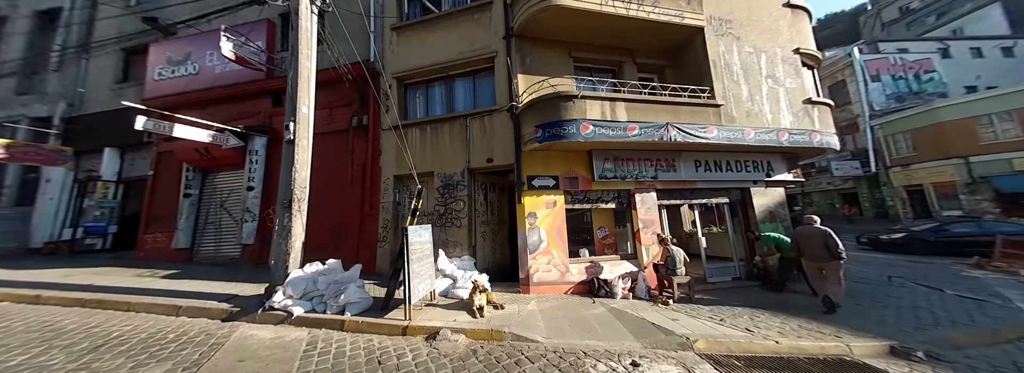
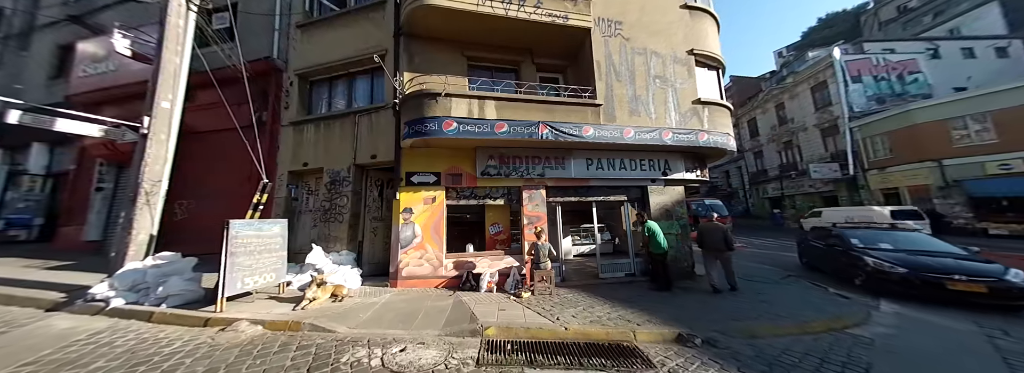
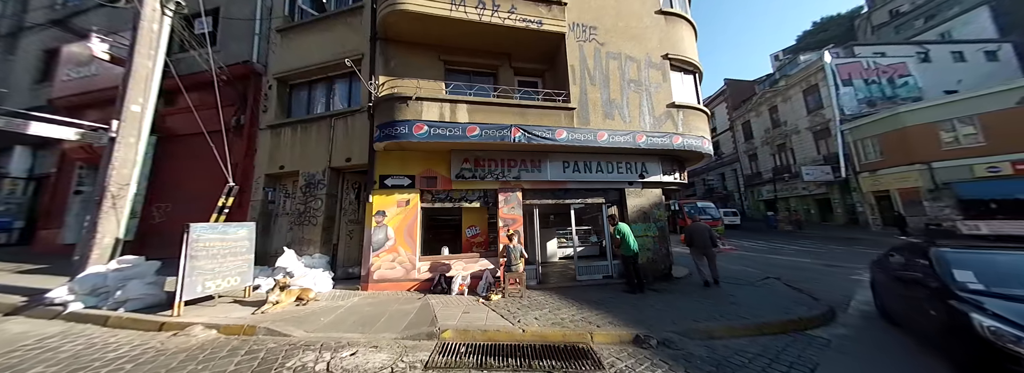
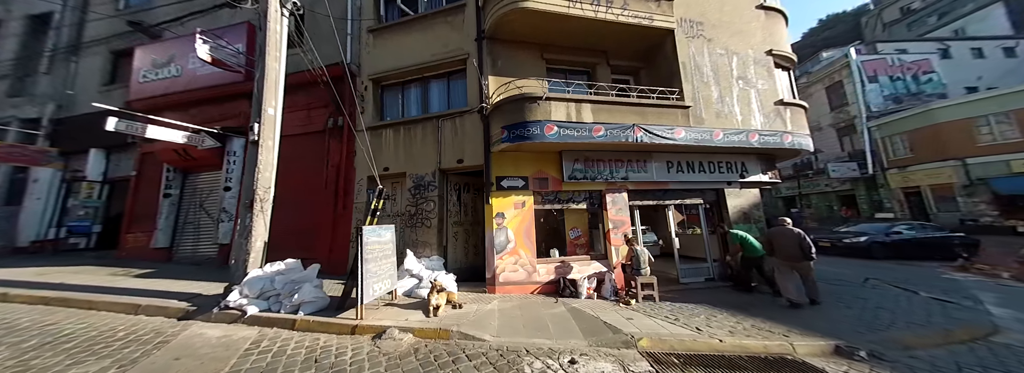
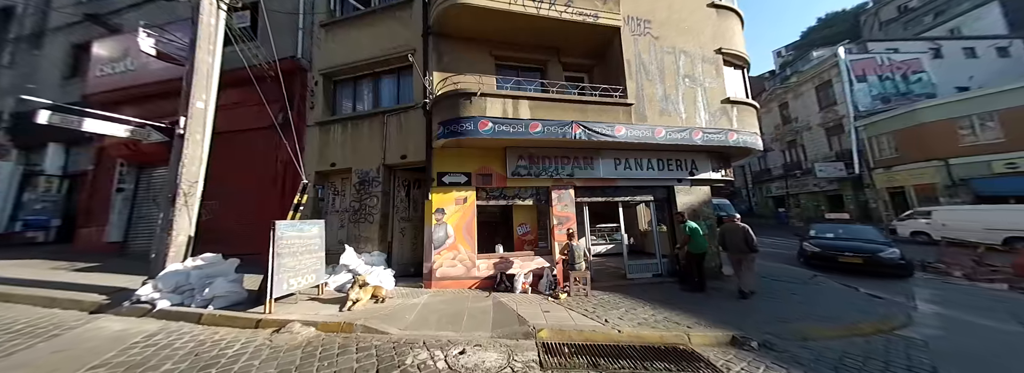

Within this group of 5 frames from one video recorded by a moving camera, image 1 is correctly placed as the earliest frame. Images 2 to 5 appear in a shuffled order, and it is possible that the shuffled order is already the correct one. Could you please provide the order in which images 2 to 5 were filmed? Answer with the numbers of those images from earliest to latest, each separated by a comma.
4, 5, 2, 3
